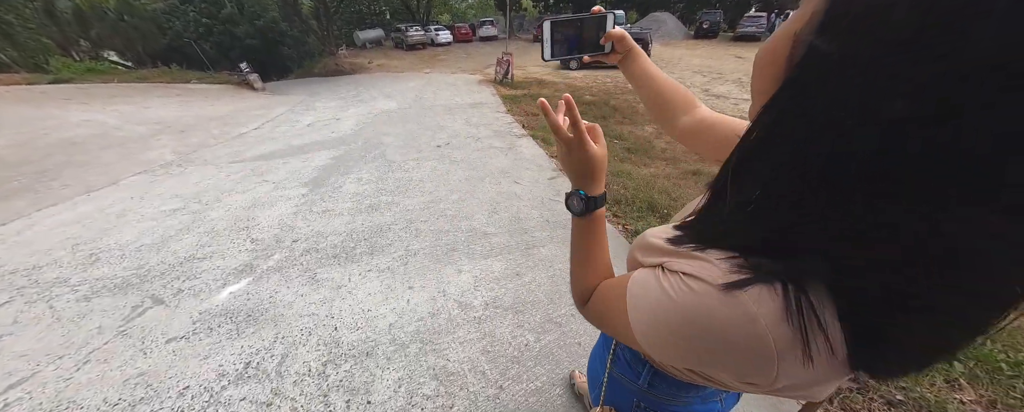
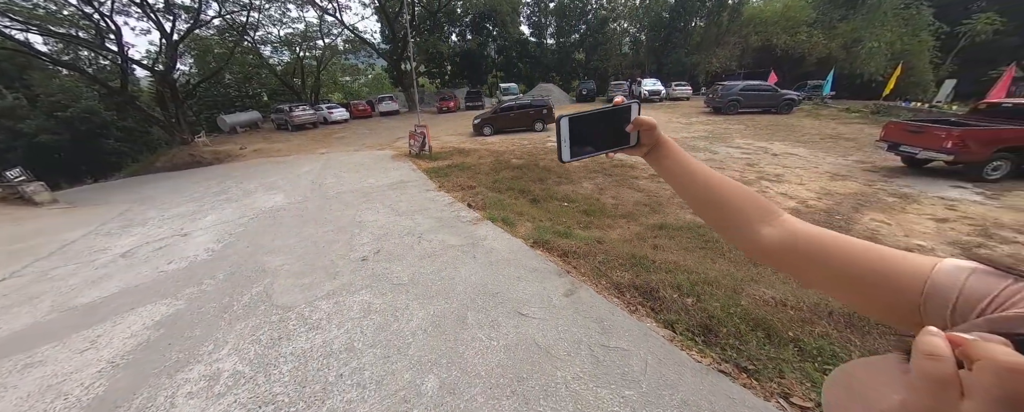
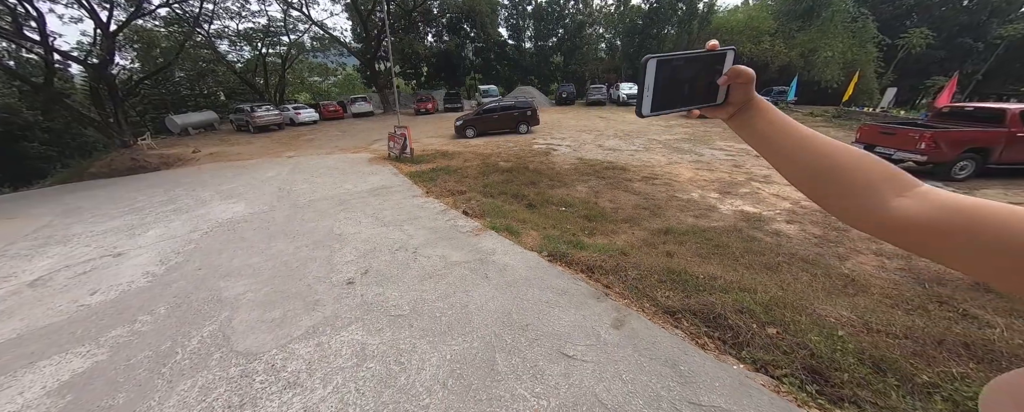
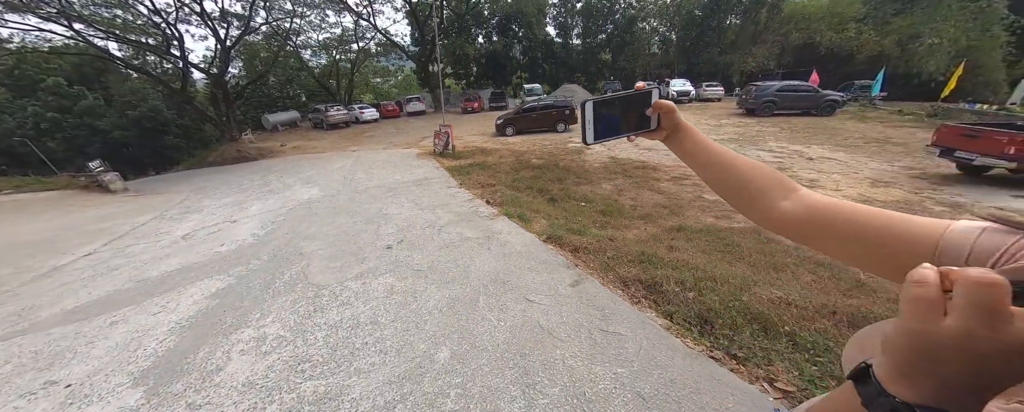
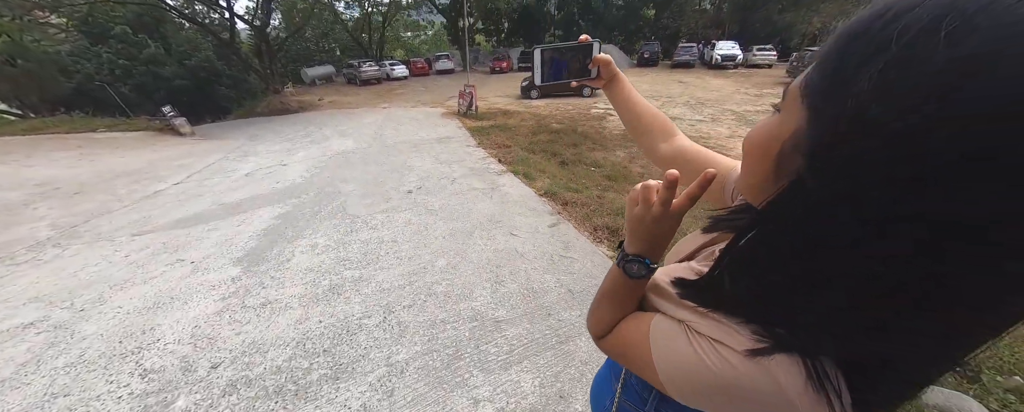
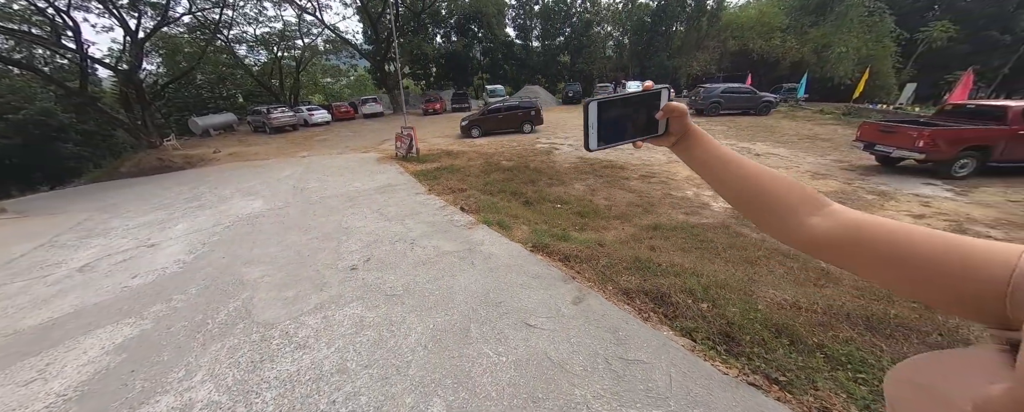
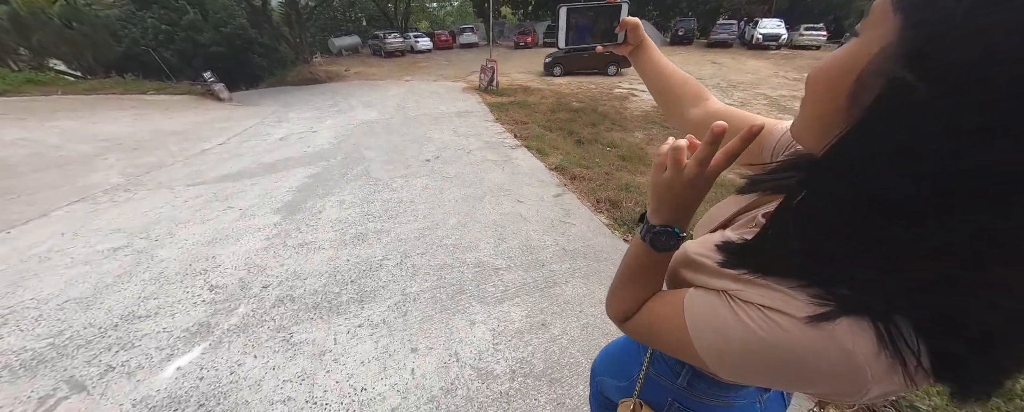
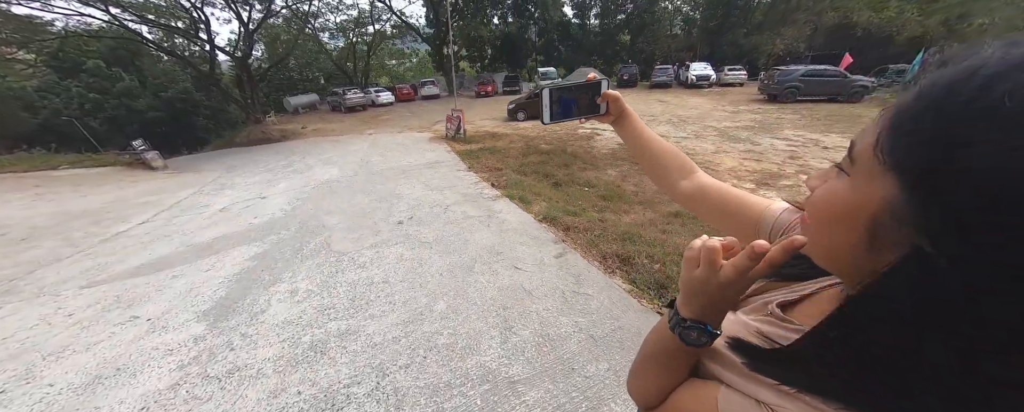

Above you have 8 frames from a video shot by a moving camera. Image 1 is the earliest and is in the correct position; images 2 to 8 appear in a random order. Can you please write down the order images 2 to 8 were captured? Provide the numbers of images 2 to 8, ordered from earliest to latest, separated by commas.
7, 5, 8, 4, 2, 6, 3
